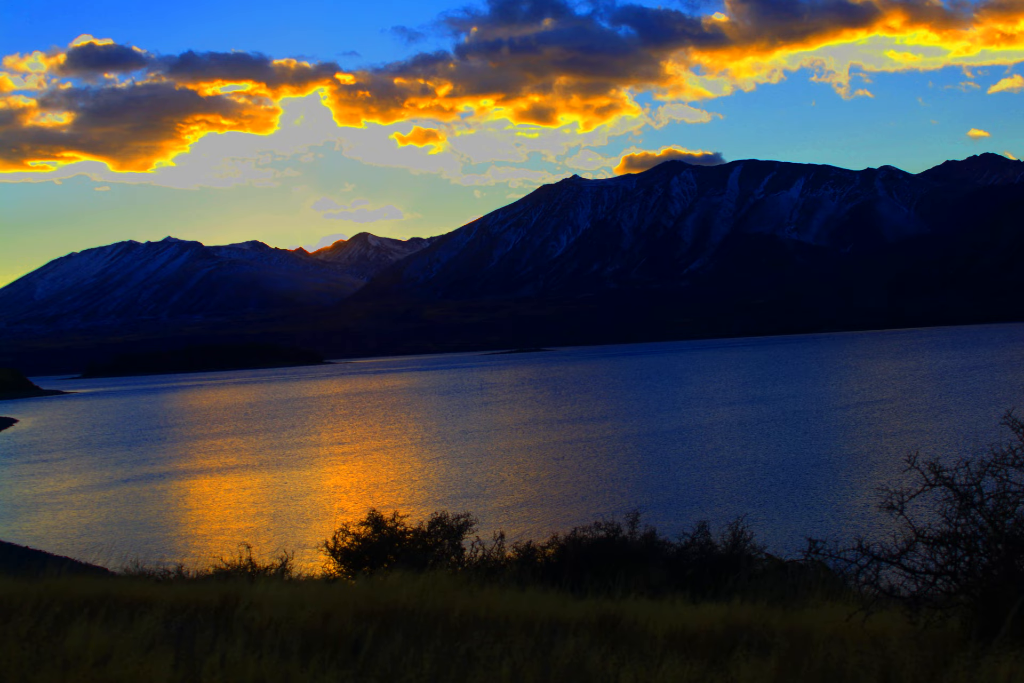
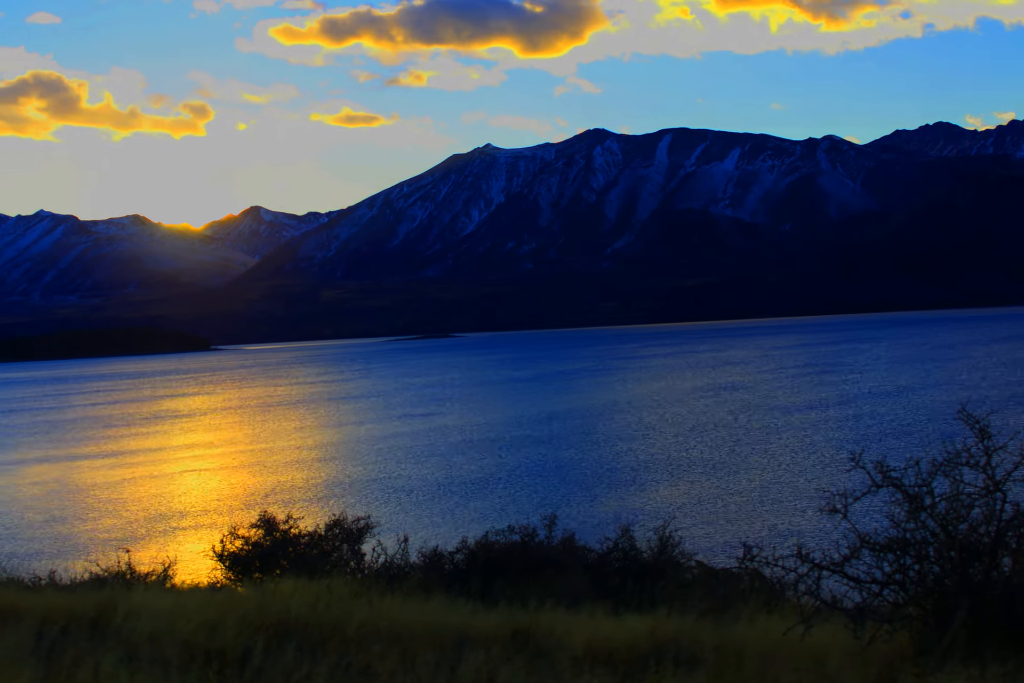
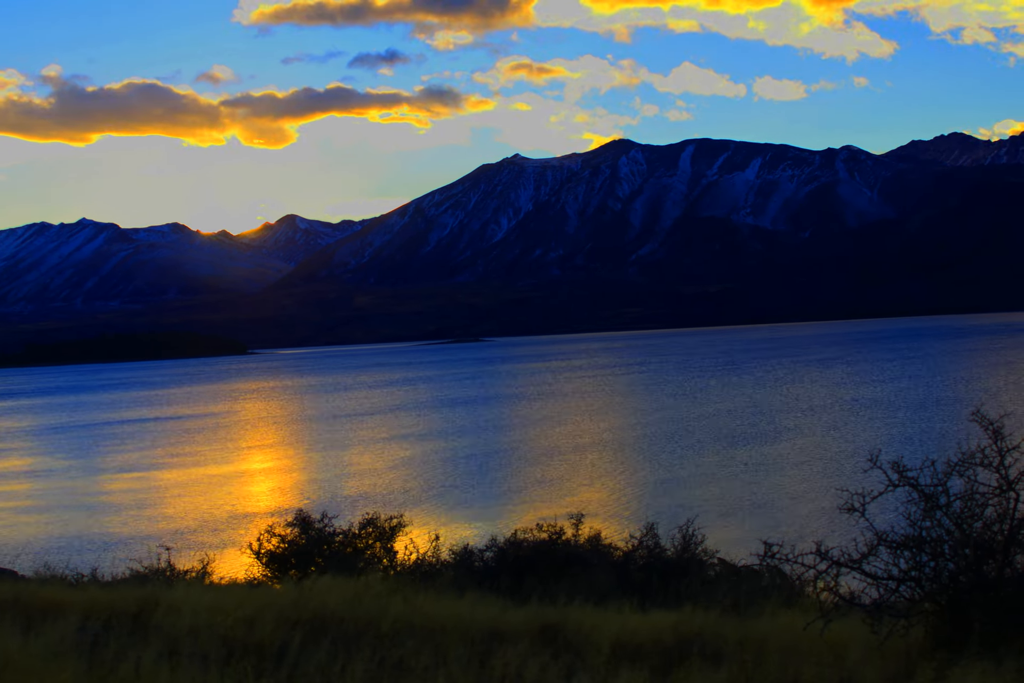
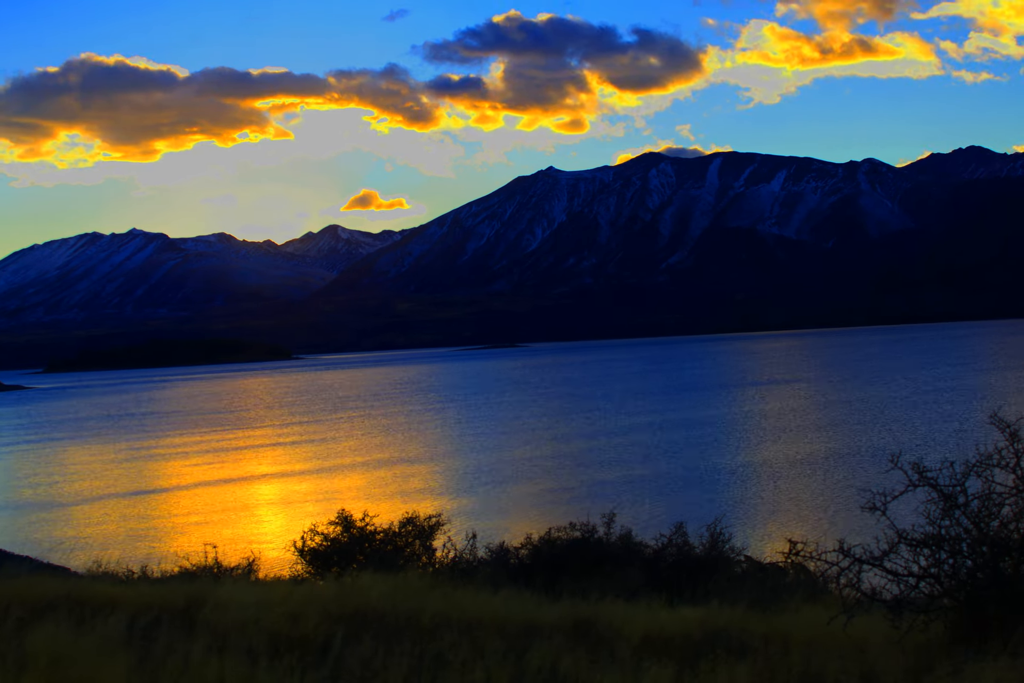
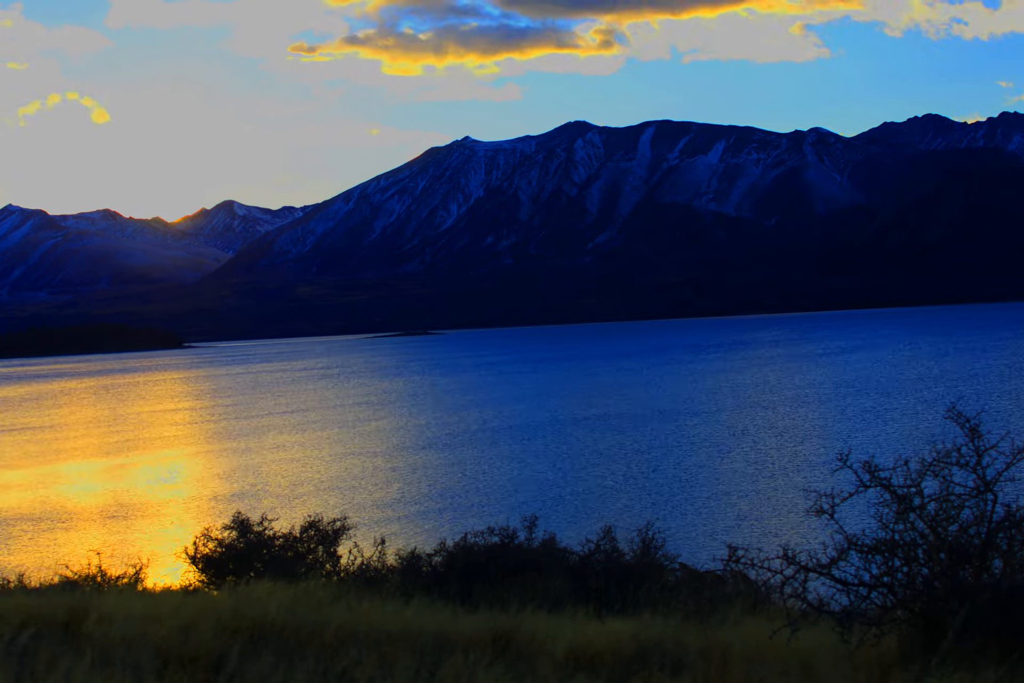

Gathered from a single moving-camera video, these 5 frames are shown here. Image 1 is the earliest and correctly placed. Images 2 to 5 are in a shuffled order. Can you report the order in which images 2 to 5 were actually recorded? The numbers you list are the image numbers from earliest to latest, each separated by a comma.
4, 3, 2, 5
